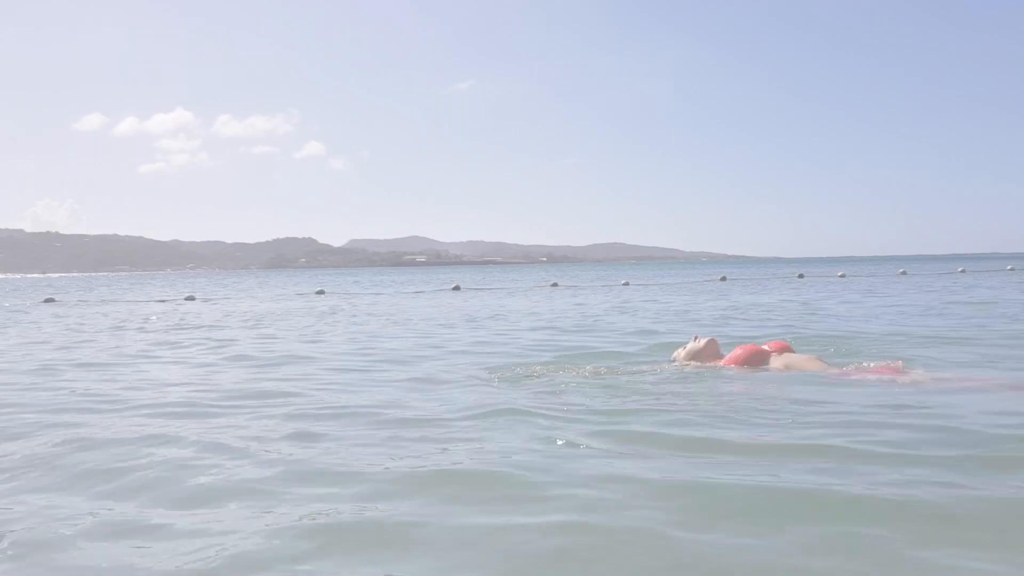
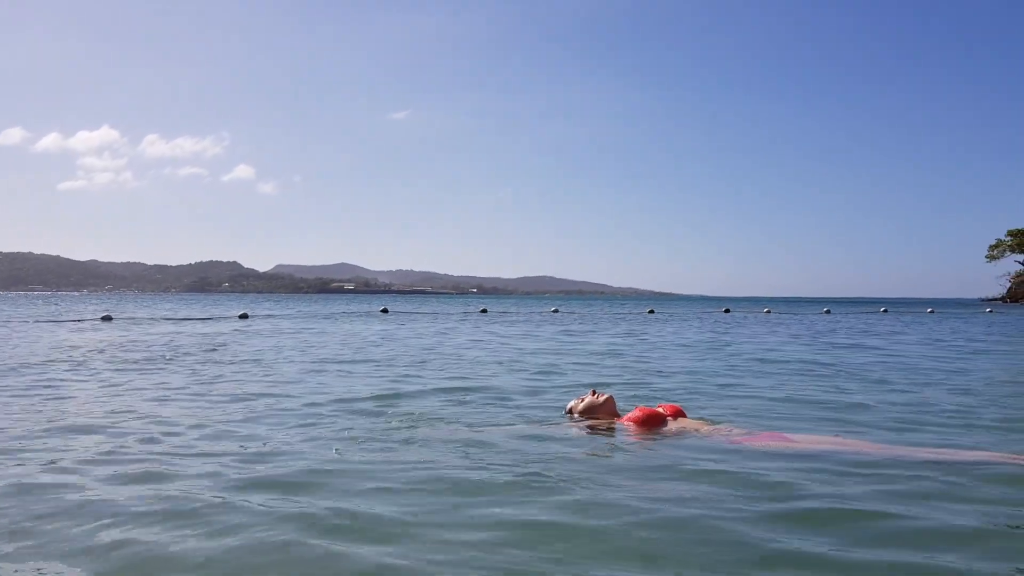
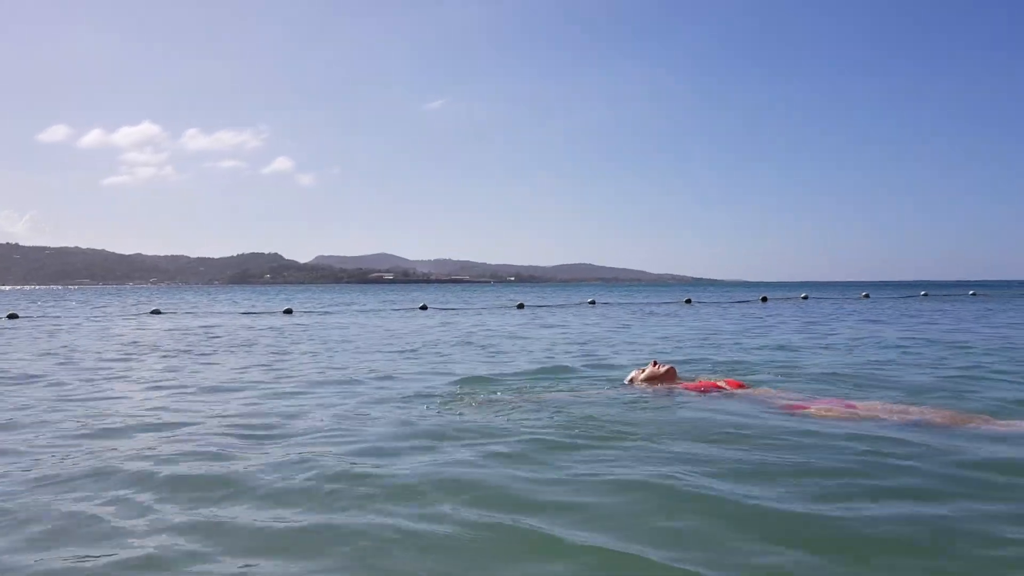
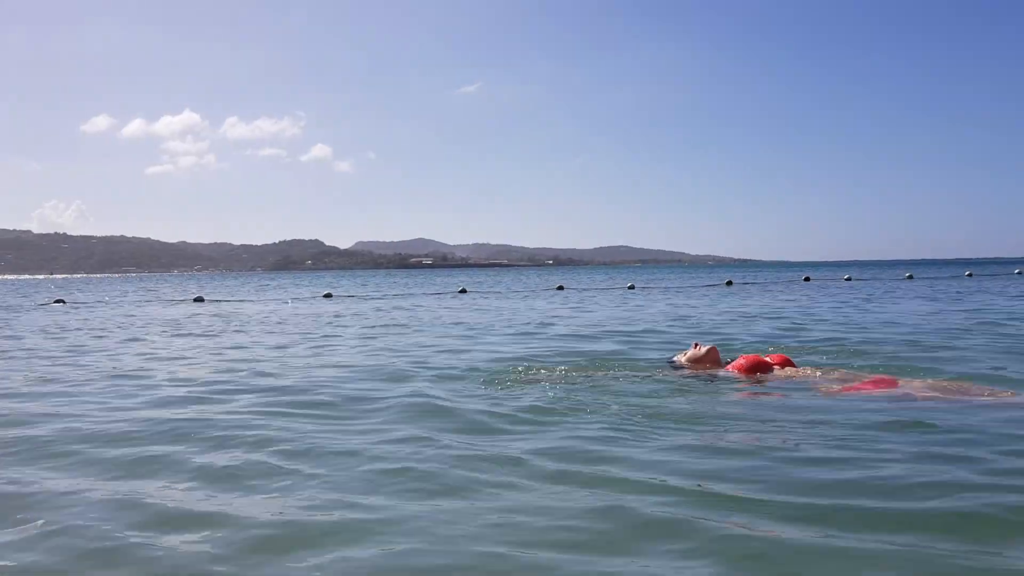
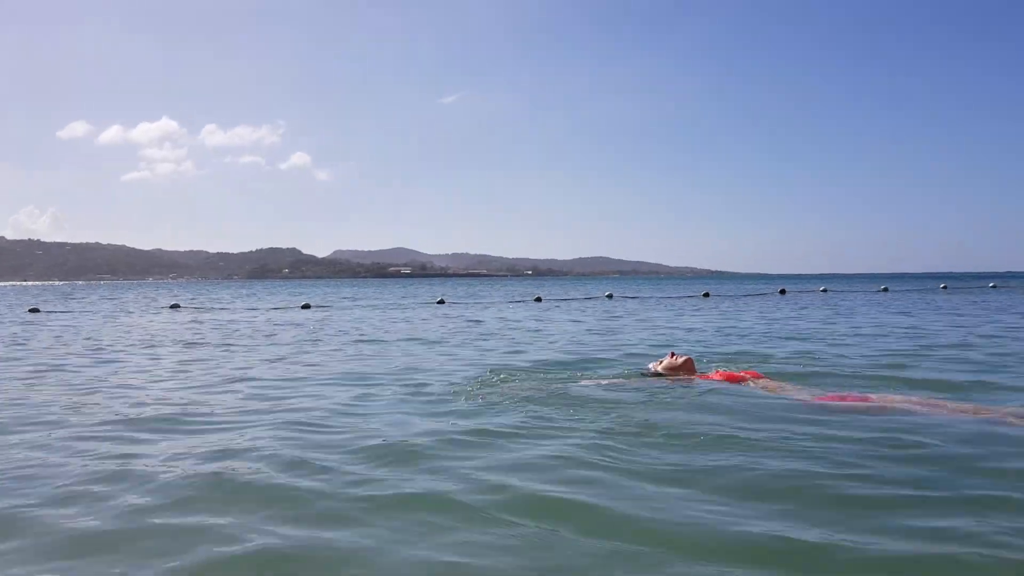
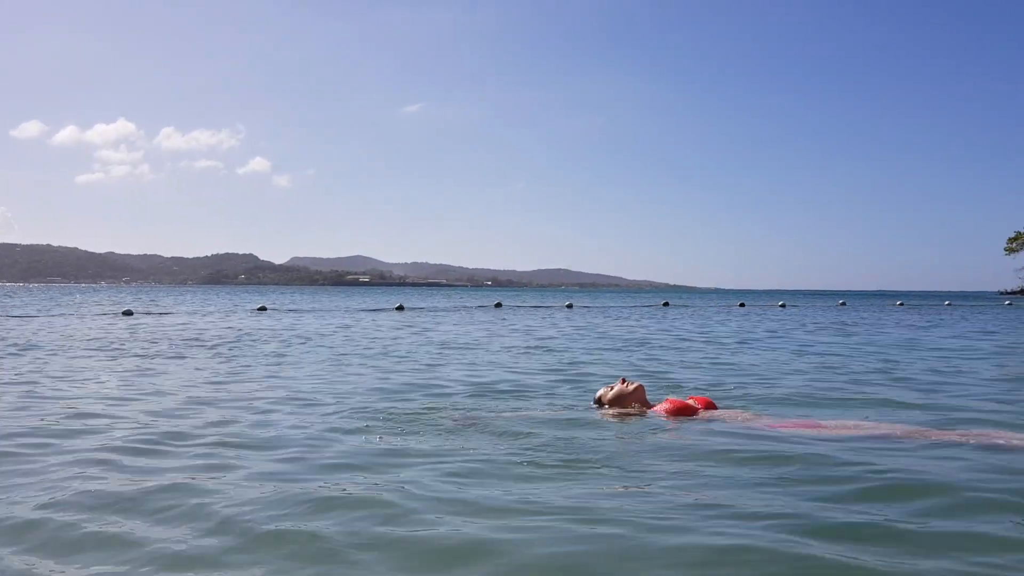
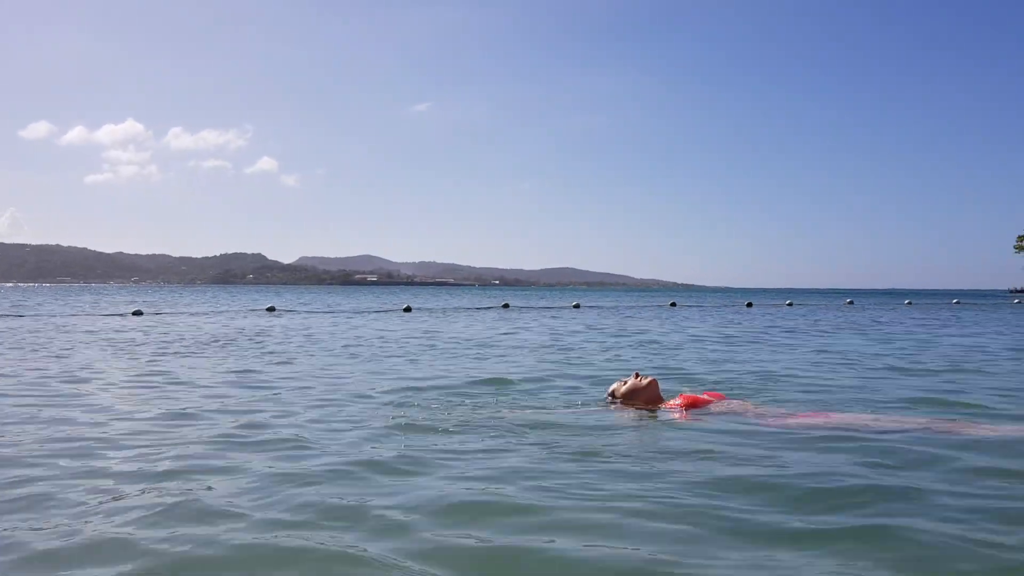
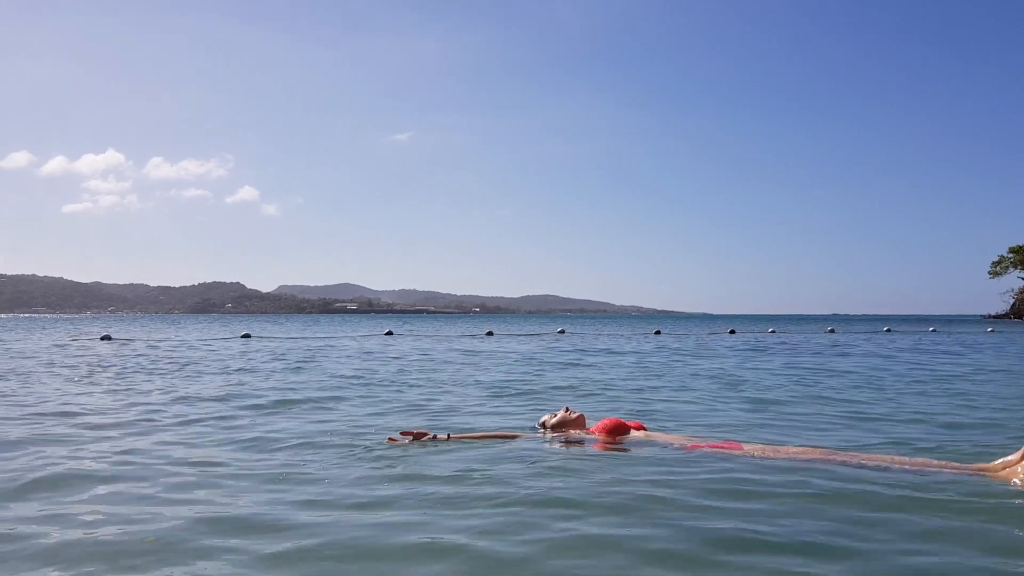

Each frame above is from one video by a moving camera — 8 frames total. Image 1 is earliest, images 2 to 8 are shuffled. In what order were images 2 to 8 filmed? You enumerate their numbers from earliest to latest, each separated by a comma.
4, 5, 3, 7, 6, 2, 8
